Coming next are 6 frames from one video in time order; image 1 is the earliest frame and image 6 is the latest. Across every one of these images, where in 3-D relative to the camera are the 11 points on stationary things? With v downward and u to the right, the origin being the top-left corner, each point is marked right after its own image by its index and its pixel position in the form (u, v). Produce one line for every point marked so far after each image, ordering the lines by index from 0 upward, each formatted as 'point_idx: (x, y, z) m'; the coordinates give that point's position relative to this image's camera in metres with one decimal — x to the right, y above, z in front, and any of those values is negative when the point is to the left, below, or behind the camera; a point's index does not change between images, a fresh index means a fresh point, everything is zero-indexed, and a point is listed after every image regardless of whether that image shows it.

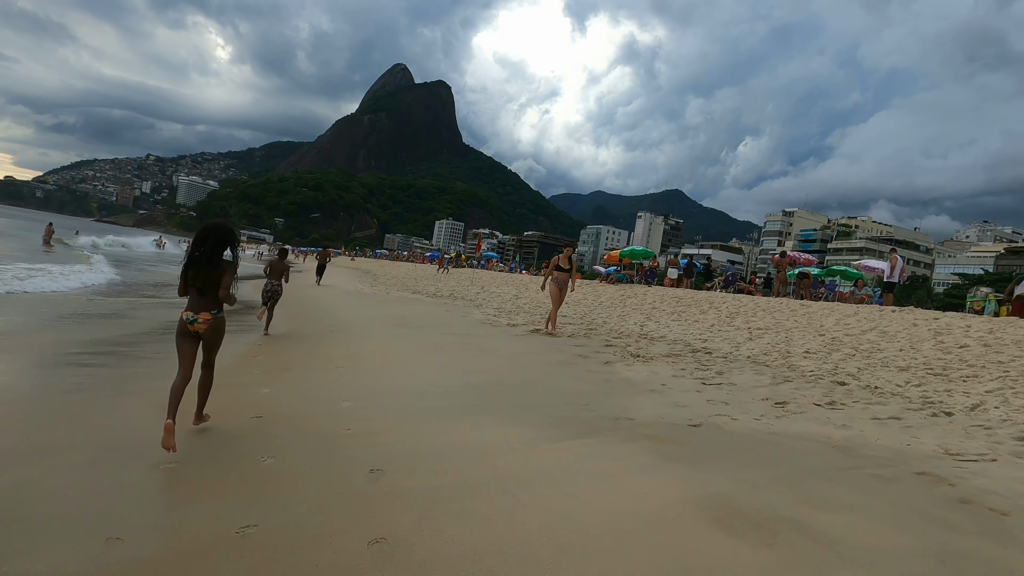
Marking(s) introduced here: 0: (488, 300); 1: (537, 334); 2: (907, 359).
0: (-0.6, -0.3, +15.6) m
1: (+0.4, -0.7, +9.0) m
2: (+4.4, -0.8, +7.2) m
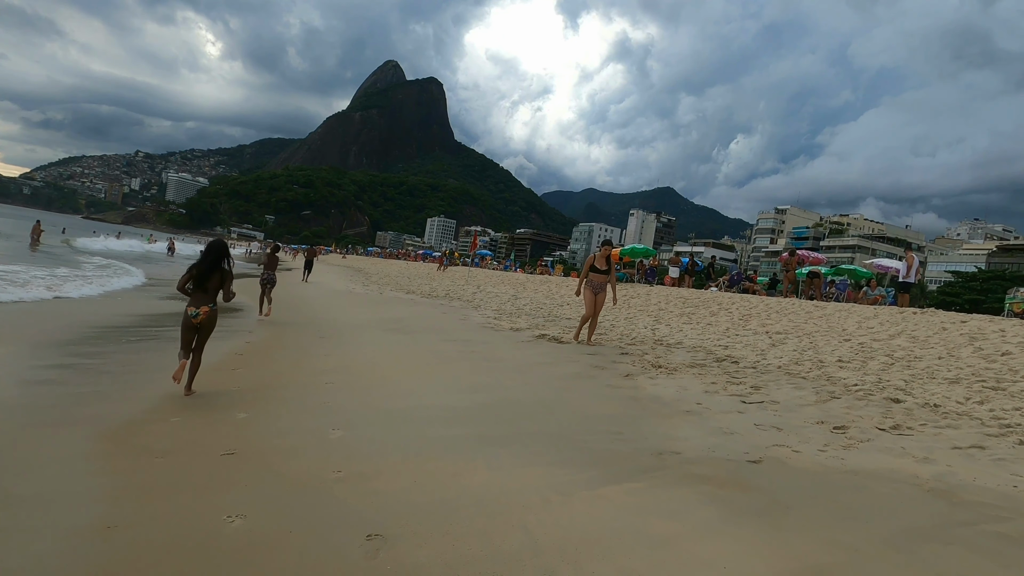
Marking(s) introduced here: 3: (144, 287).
0: (-0.6, -0.3, +14.9) m
1: (+0.4, -0.7, +8.3) m
2: (+4.5, -0.8, +6.6) m
3: (-8.2, 0.0, +14.5) m
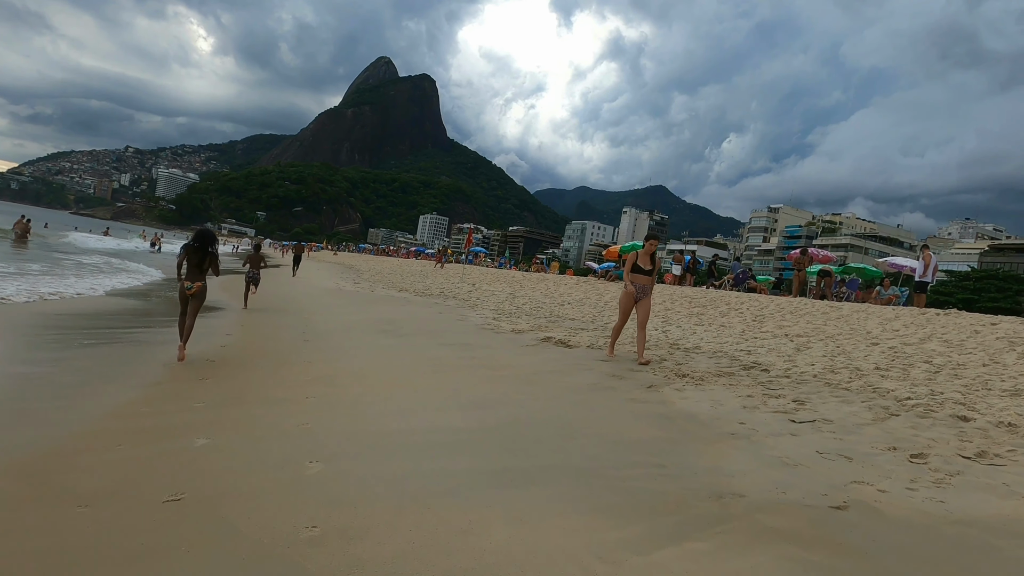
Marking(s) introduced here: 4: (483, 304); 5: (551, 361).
0: (-0.7, -0.3, +14.2) m
1: (+0.5, -0.7, +7.6) m
2: (+4.5, -0.8, +5.9) m
3: (-8.2, +0.1, +13.8) m
4: (-0.6, -0.3, +13.3) m
5: (+0.4, -0.7, +6.2) m
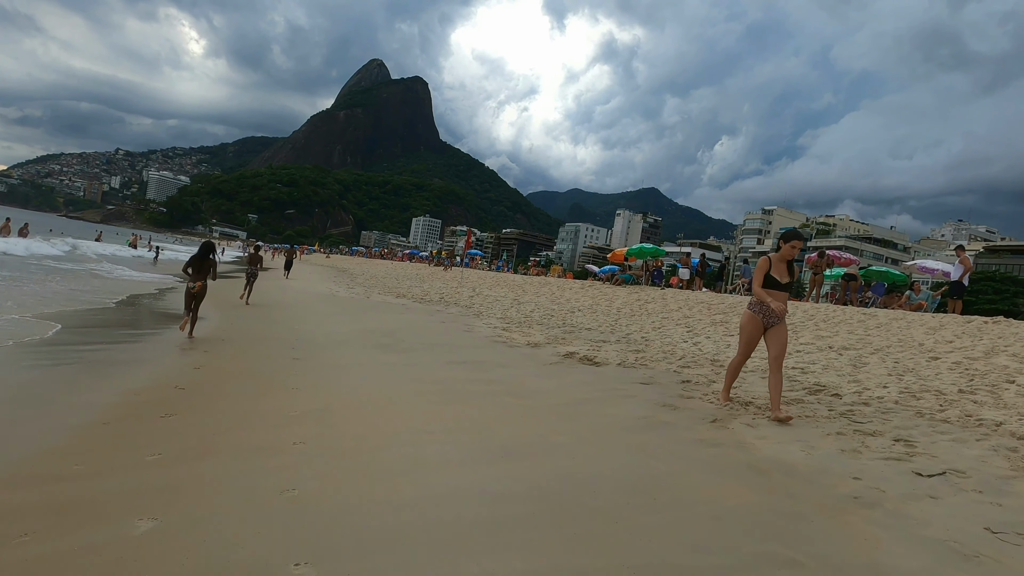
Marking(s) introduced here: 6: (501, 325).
0: (-0.5, -0.4, +13.3) m
1: (+0.7, -0.8, +6.7) m
2: (+4.7, -0.9, +5.0) m
3: (-8.1, -0.1, +12.7) m
4: (-0.5, -0.4, +12.4) m
5: (+0.6, -0.8, +5.3) m
6: (-0.2, -0.6, +10.1) m
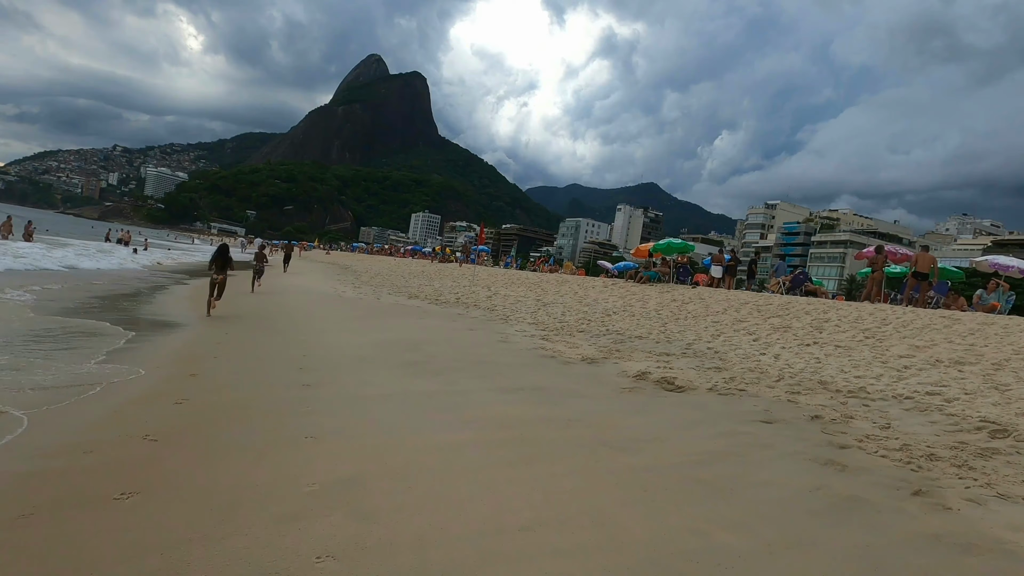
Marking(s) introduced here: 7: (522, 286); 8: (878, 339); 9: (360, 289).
0: (0.0, -0.4, +12.0) m
1: (+1.2, -0.8, +5.4) m
2: (+5.3, -1.0, +3.7) m
3: (-7.6, -0.1, +11.4) m
4: (0.0, -0.5, +11.1) m
5: (+1.1, -0.9, +4.0) m
6: (+0.4, -0.6, +8.8) m
7: (+0.3, +0.1, +19.0) m
8: (+4.7, -0.6, +8.4) m
9: (-4.2, 0.0, +17.7) m
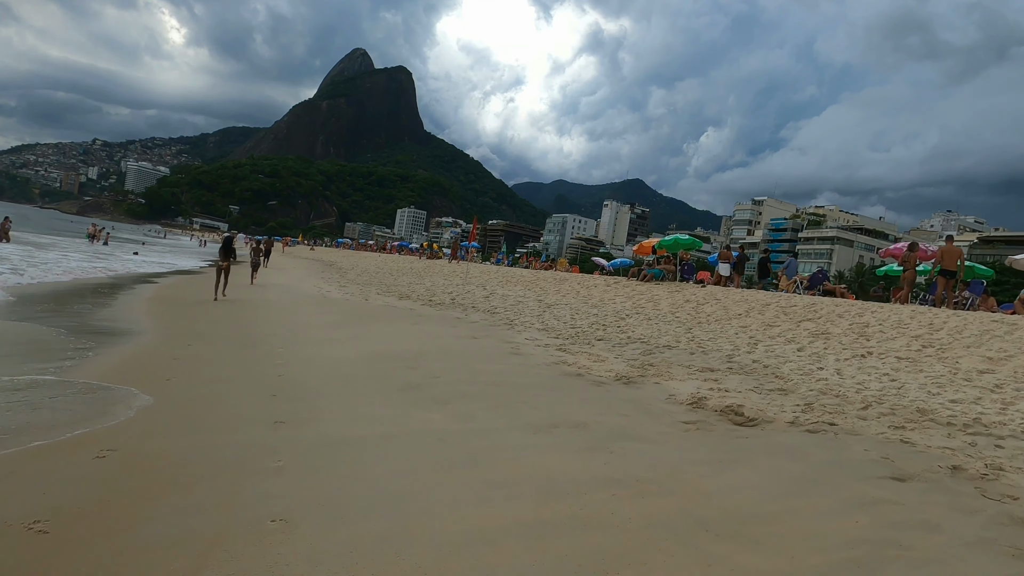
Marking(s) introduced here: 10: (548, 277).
0: (0.0, -0.4, +10.8) m
1: (+1.4, -0.9, +4.3) m
2: (+5.5, -1.0, +2.7) m
3: (-7.5, -0.1, +10.1) m
4: (+0.1, -0.5, +10.0) m
5: (+1.3, -0.9, +2.9) m
6: (+0.5, -0.6, +7.7) m
7: (+0.2, +0.1, +17.9) m
8: (+4.8, -0.7, +7.3) m
9: (-4.3, 0.0, +16.5) m
10: (+1.1, +0.3, +19.9) m
